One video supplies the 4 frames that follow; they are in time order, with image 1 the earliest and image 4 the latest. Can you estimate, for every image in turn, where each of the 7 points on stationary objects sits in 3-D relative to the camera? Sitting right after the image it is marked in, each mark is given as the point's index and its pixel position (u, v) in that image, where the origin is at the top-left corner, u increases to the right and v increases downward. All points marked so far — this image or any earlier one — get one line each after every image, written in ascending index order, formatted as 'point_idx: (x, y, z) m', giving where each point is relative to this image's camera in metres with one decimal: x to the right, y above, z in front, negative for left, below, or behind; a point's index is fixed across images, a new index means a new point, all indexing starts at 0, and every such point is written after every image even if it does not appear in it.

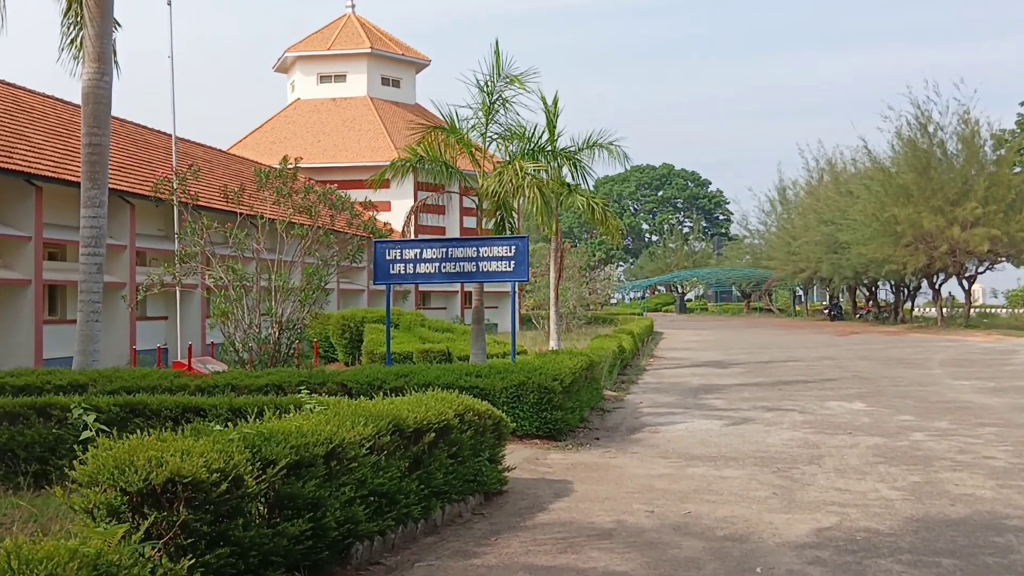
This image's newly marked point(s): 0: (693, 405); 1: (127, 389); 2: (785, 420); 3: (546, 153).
0: (+2.7, -1.8, +14.1) m
1: (-4.1, -1.1, +9.9) m
2: (+3.5, -1.7, +12.0) m
3: (+0.5, +2.0, +13.7) m
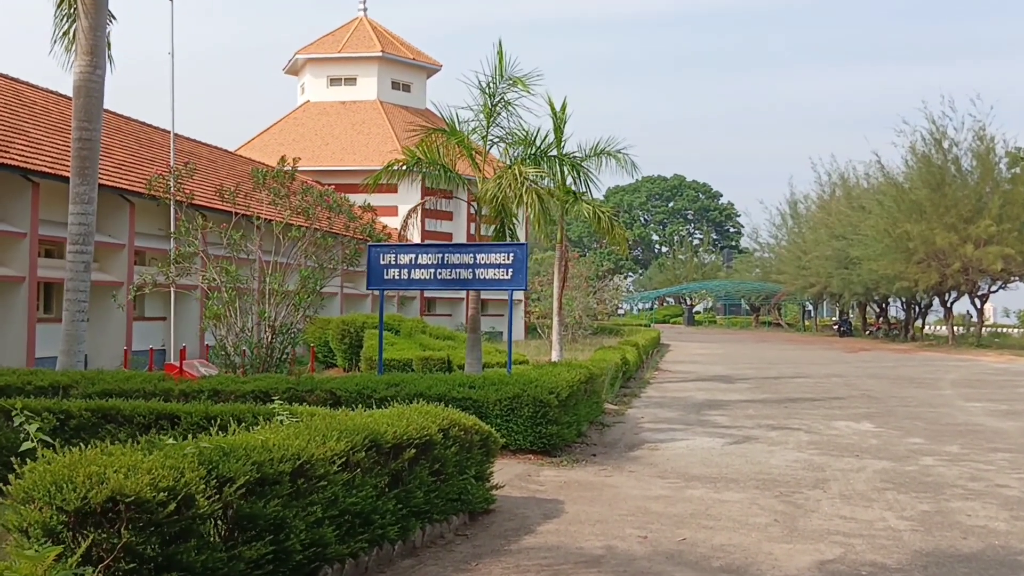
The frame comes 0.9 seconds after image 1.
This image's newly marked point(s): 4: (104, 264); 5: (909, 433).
0: (+2.7, -1.9, +13.7) m
1: (-4.2, -1.1, +9.6) m
2: (+3.4, -1.9, +11.6) m
3: (+0.6, +1.9, +13.4) m
4: (-8.0, +0.5, +18.4) m
5: (+5.2, -1.9, +12.4) m
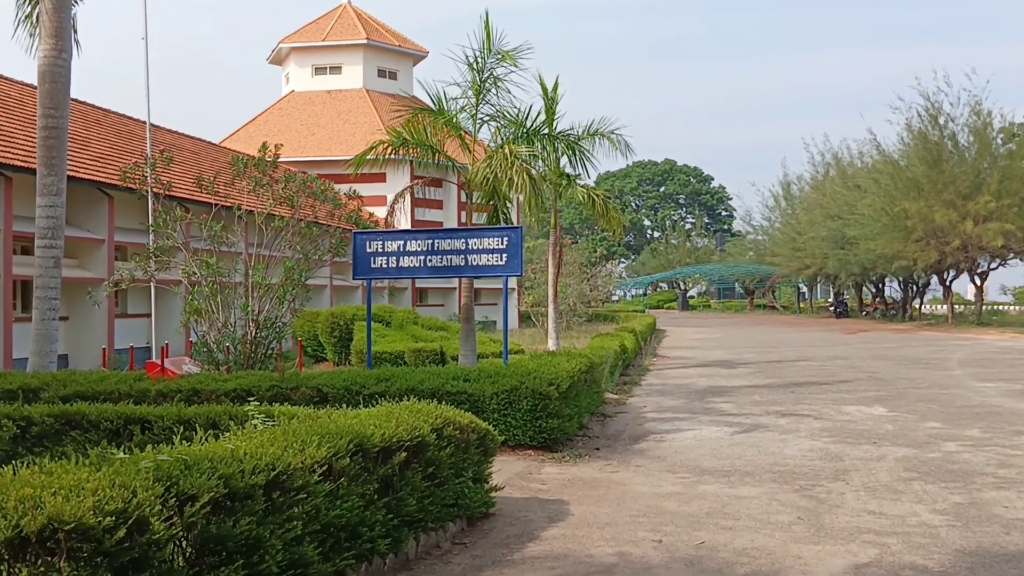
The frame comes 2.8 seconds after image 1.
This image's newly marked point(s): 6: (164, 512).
0: (+2.6, -1.7, +13.1) m
1: (-4.2, -1.0, +9.0) m
2: (+3.4, -1.7, +11.1) m
3: (+0.4, +2.1, +12.8) m
4: (-8.1, +0.5, +17.7) m
5: (+5.2, -1.6, +11.9) m
6: (-1.4, -0.9, +3.7) m
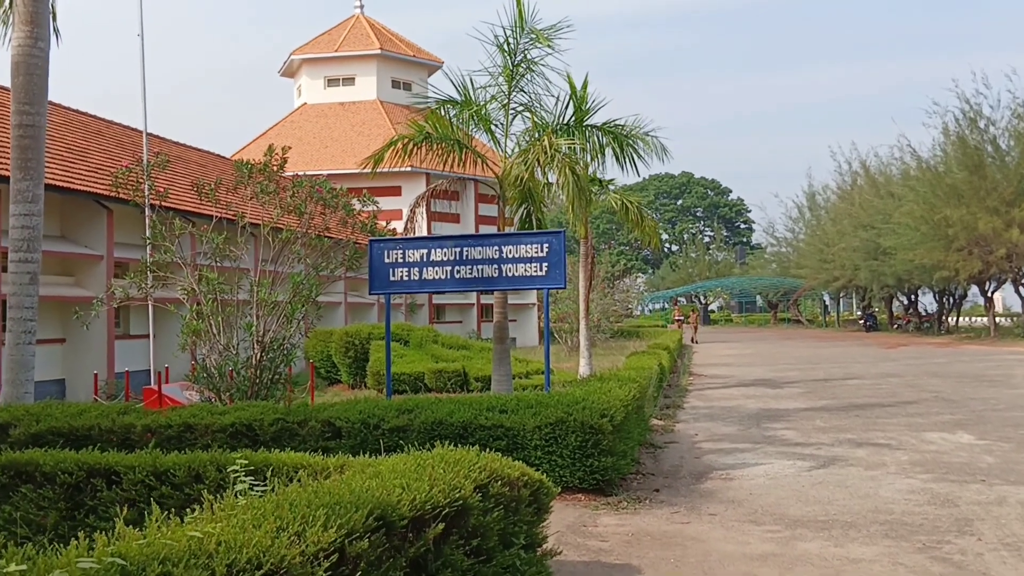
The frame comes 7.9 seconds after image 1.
0: (+3.1, -1.9, +11.6) m
1: (-3.8, -1.2, +7.6) m
2: (+3.8, -1.8, +9.6) m
3: (+0.8, +1.9, +11.4) m
4: (-7.6, +0.2, +16.5) m
5: (+5.6, -1.7, +10.3) m
6: (-1.1, -0.9, +2.3) m
